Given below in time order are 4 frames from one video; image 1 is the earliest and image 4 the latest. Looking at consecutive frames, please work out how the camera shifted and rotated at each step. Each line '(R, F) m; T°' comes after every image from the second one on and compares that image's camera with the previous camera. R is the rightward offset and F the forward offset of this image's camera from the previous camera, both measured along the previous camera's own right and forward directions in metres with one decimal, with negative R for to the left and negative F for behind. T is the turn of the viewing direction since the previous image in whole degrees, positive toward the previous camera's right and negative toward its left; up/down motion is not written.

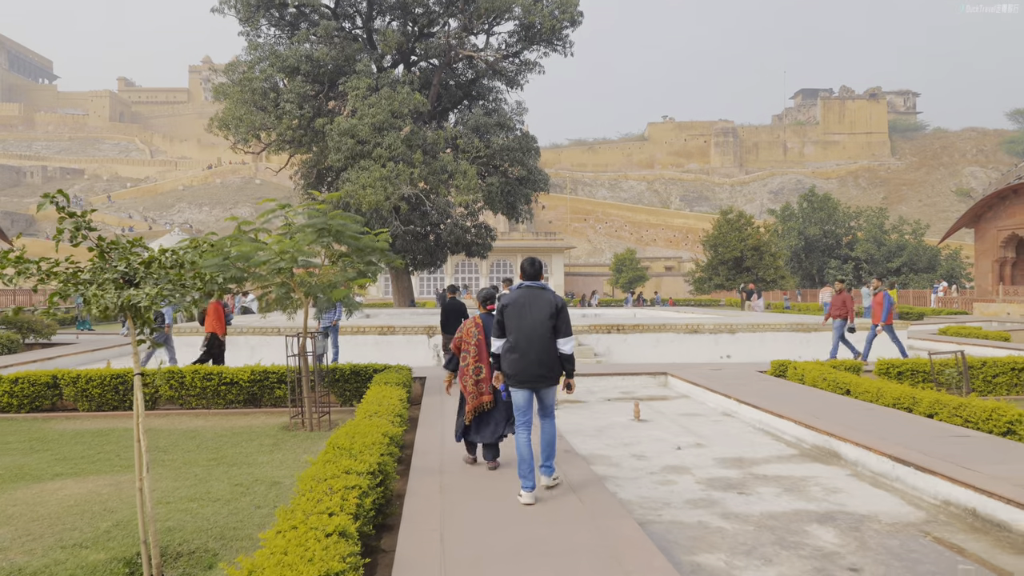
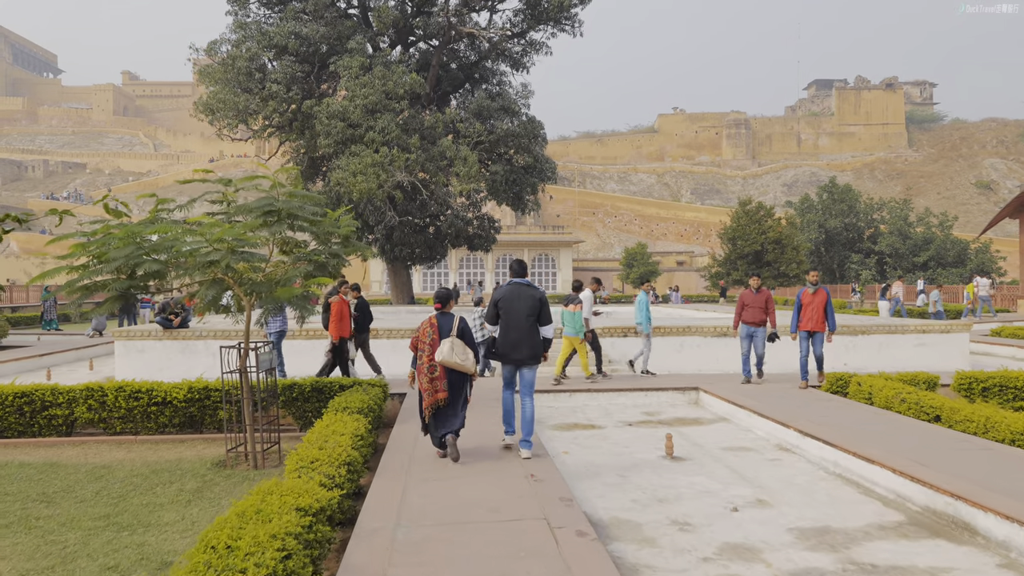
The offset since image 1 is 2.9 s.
(+0.1, +1.7) m; -1°
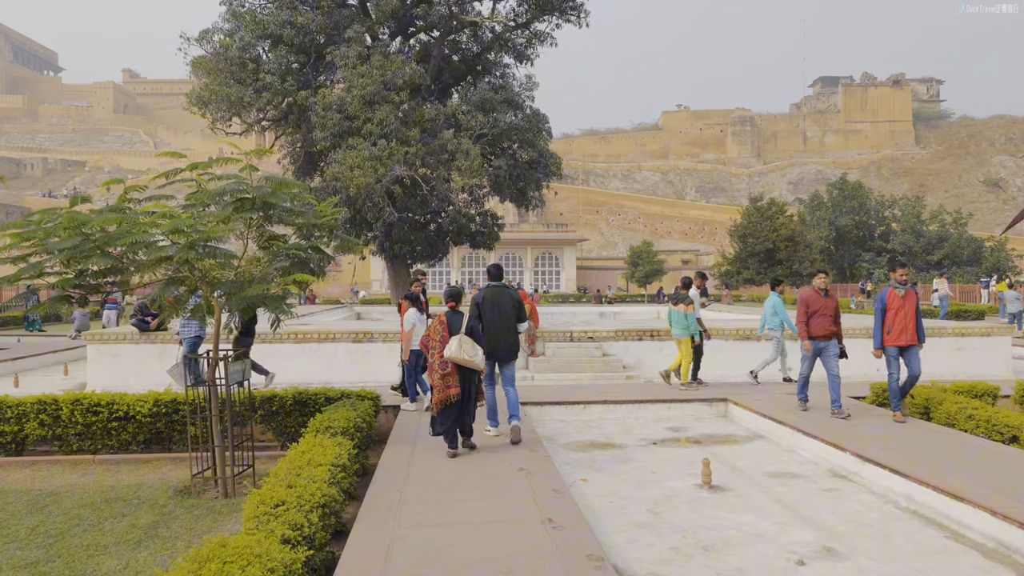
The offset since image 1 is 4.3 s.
(-0.1, +0.9) m; 0°
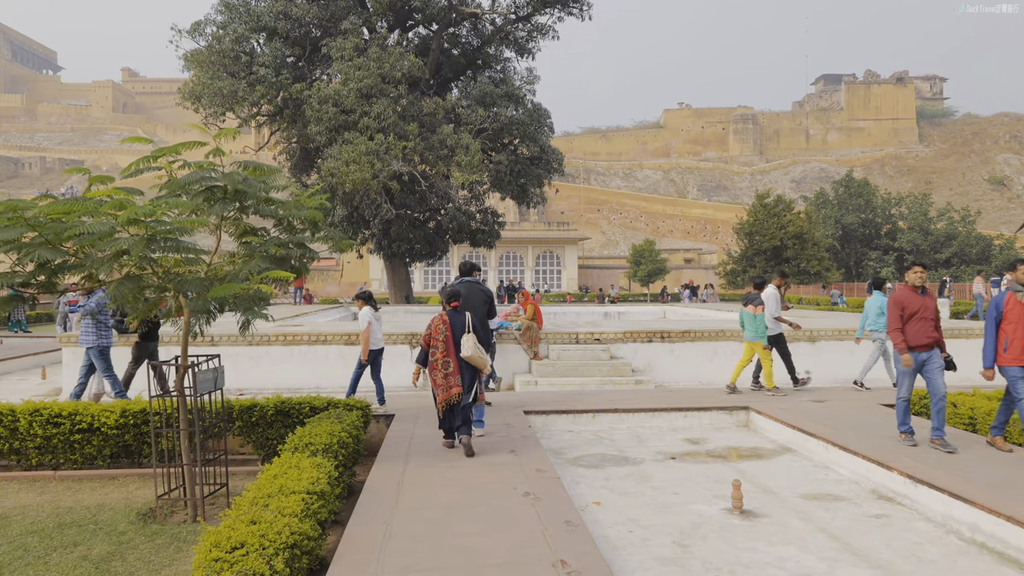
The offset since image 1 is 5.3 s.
(0.0, +0.6) m; 0°
